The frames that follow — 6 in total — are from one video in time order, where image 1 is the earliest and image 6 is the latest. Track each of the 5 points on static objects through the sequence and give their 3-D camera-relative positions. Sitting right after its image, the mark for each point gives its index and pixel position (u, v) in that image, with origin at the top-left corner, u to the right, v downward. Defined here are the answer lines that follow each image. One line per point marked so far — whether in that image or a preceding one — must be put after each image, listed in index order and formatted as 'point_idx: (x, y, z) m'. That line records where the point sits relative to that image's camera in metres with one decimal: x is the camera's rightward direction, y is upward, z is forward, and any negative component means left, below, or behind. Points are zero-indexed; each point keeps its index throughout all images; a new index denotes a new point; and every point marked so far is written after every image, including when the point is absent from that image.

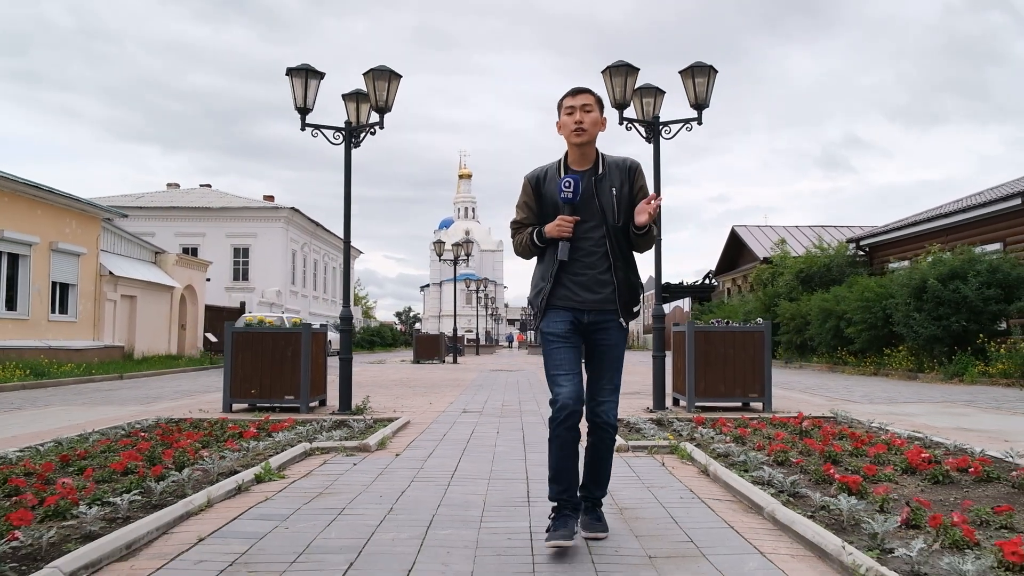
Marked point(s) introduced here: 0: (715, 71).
0: (+2.7, +2.9, +10.0) m
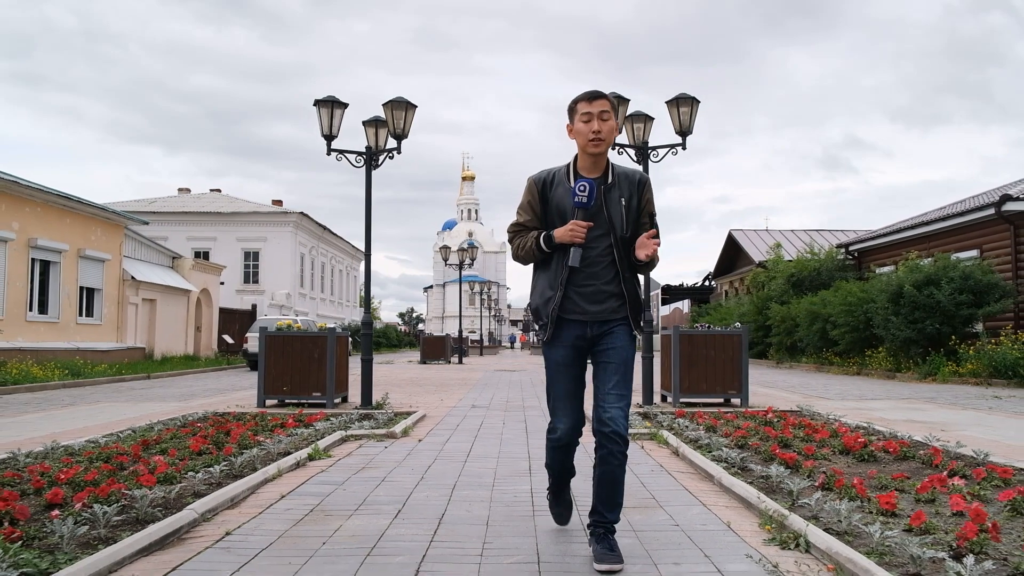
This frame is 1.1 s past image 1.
0: (+2.7, +2.7, +11.1) m
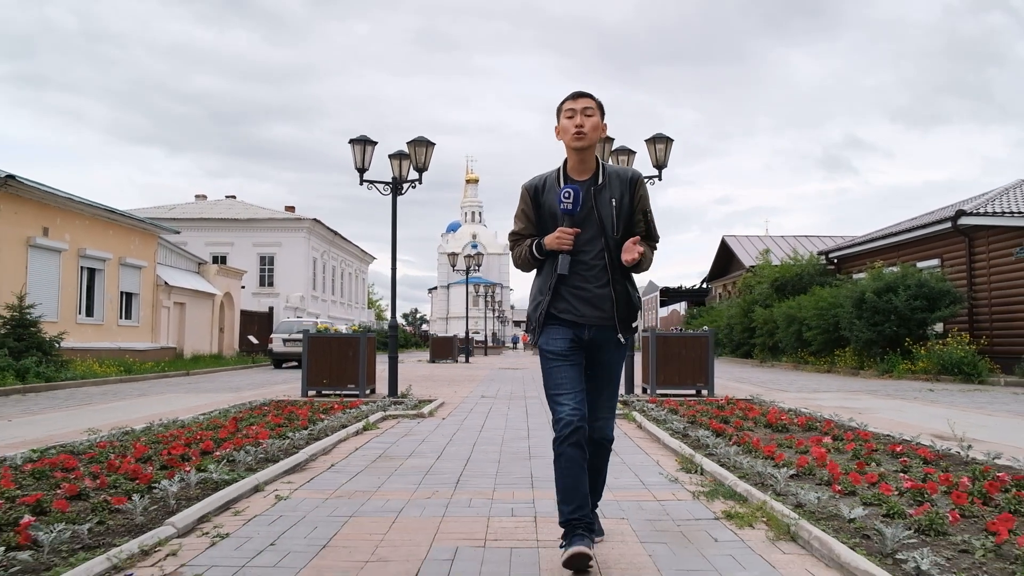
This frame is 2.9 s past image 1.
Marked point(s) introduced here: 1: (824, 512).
0: (+2.8, +2.6, +13.3) m
1: (+1.7, -1.2, +4.3) m
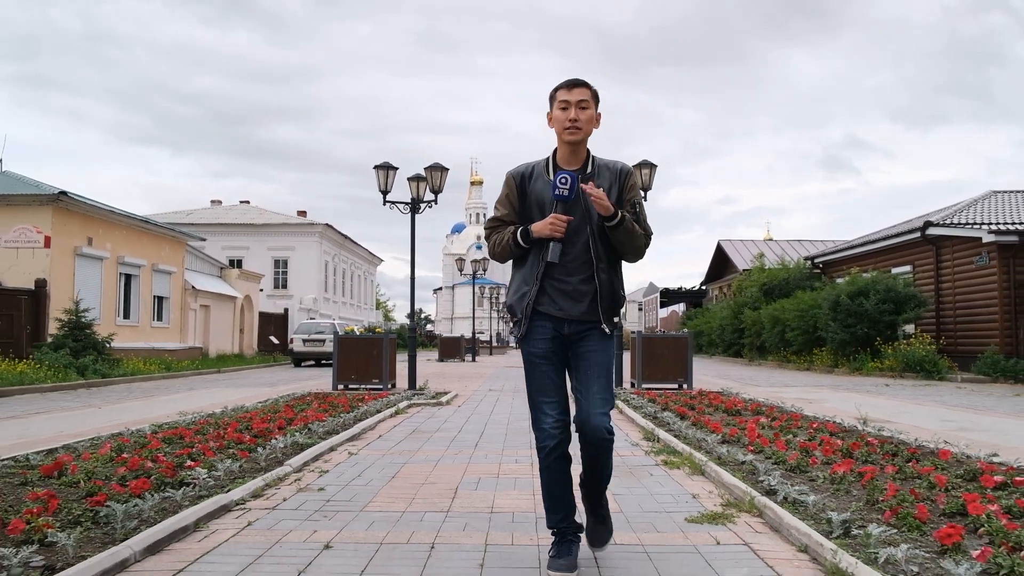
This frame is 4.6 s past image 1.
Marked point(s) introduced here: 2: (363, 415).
0: (+2.8, +2.4, +15.2) m
1: (+1.8, -1.4, +6.2) m
2: (-2.0, -1.7, +10.0) m
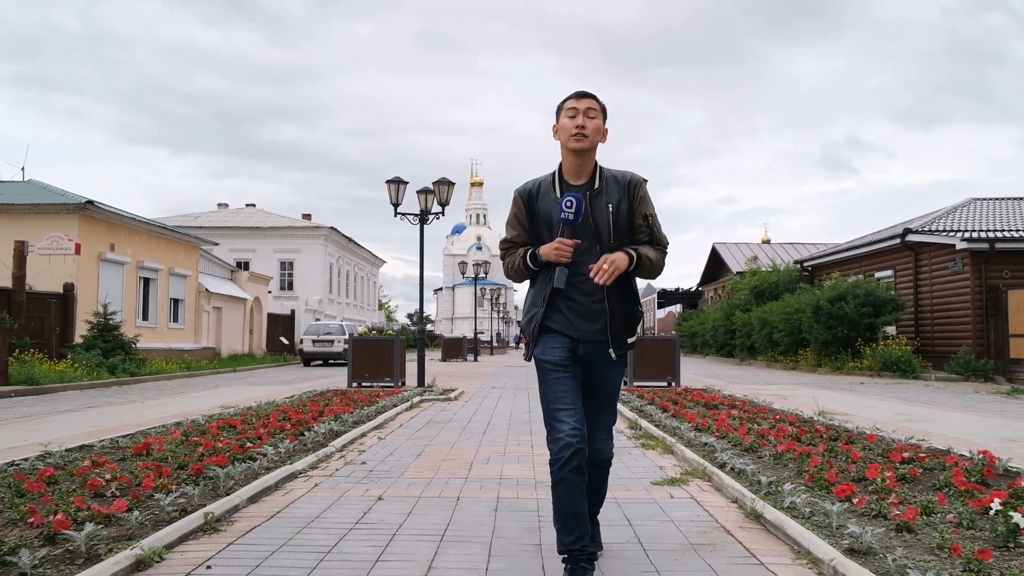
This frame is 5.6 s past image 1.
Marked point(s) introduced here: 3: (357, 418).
0: (+2.9, +2.3, +16.5) m
1: (+1.8, -1.5, +7.5) m
2: (-1.9, -1.8, +11.2) m
3: (-2.0, -1.6, +9.6) m
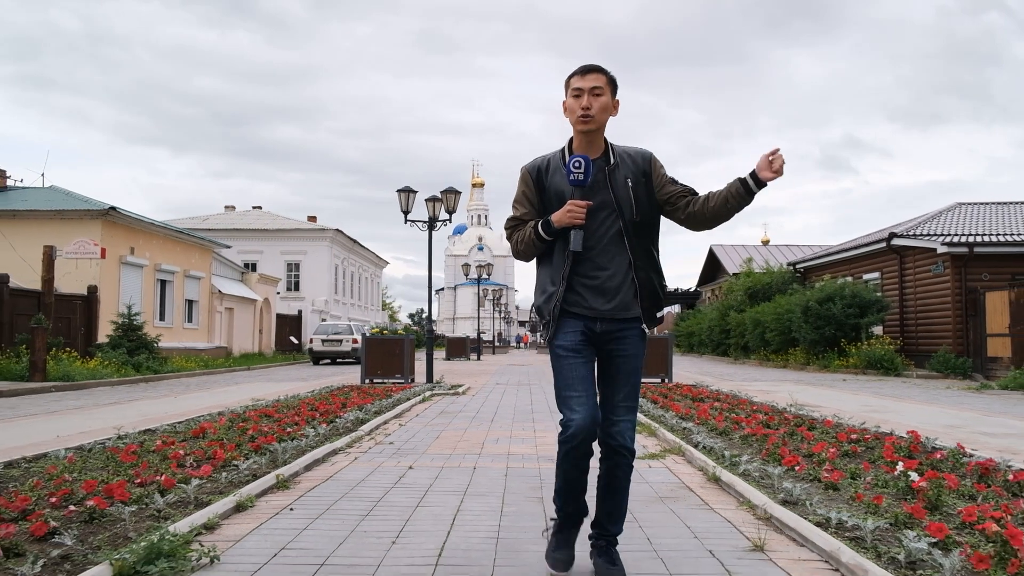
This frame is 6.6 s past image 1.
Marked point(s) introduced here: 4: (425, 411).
0: (+2.9, +2.3, +17.6) m
1: (+1.9, -1.6, +8.6) m
2: (-1.9, -1.8, +12.3) m
3: (-1.9, -1.7, +10.7) m
4: (-1.3, -1.8, +11.1) m
